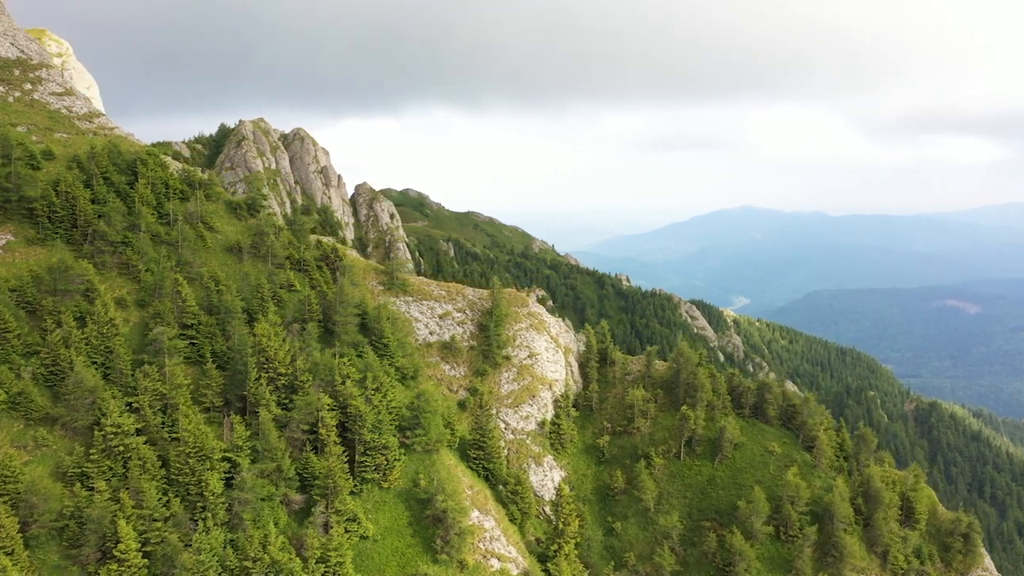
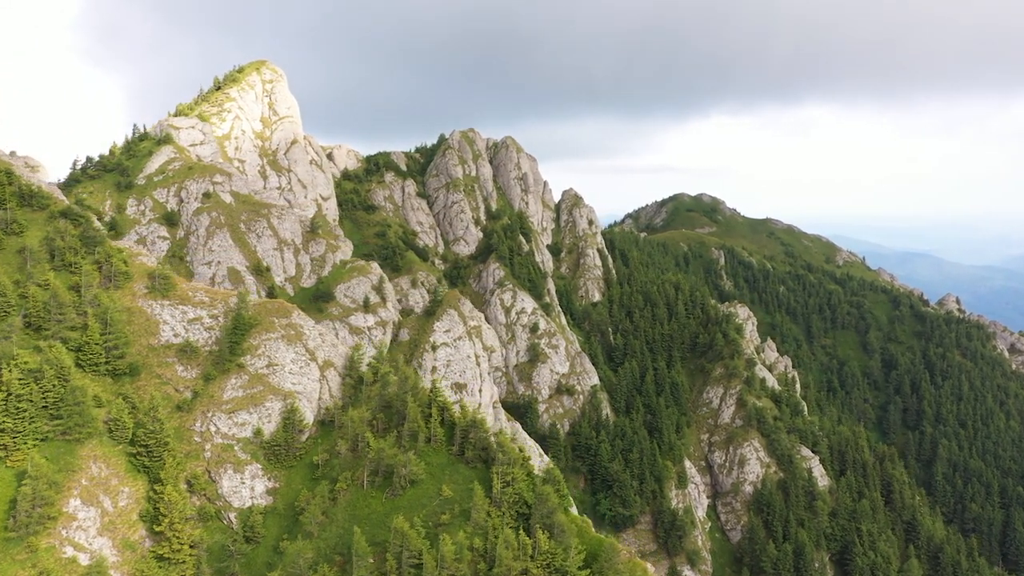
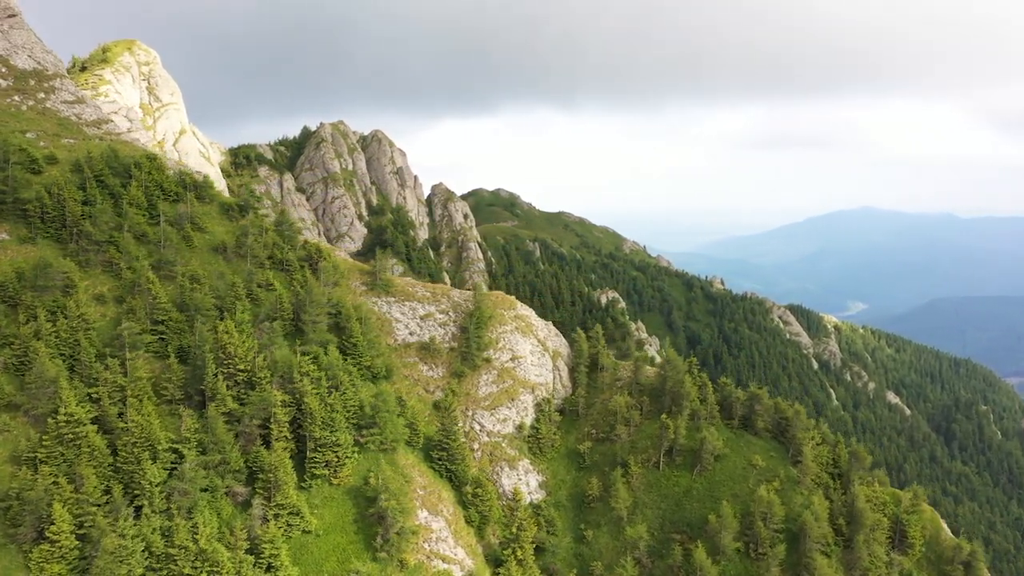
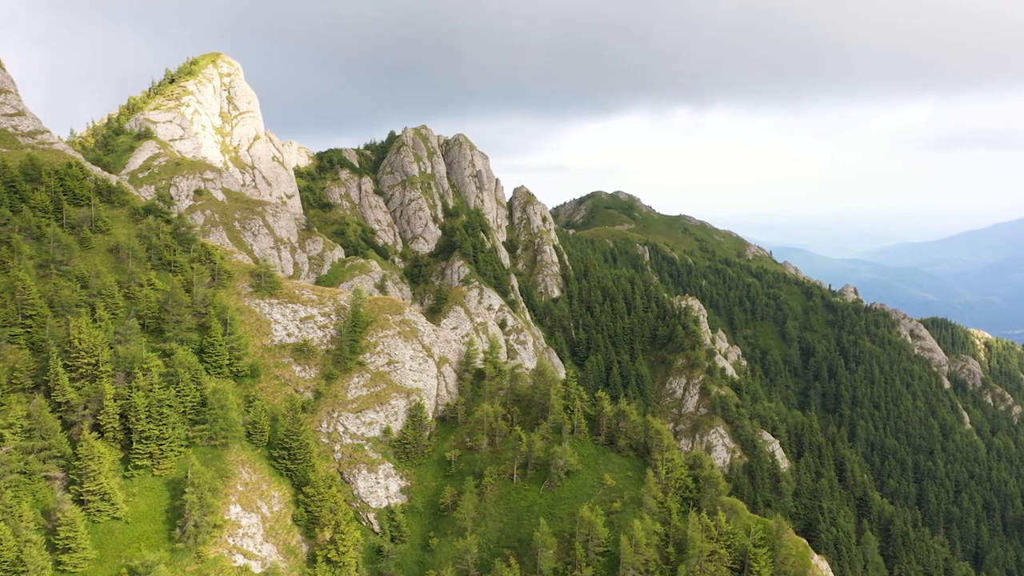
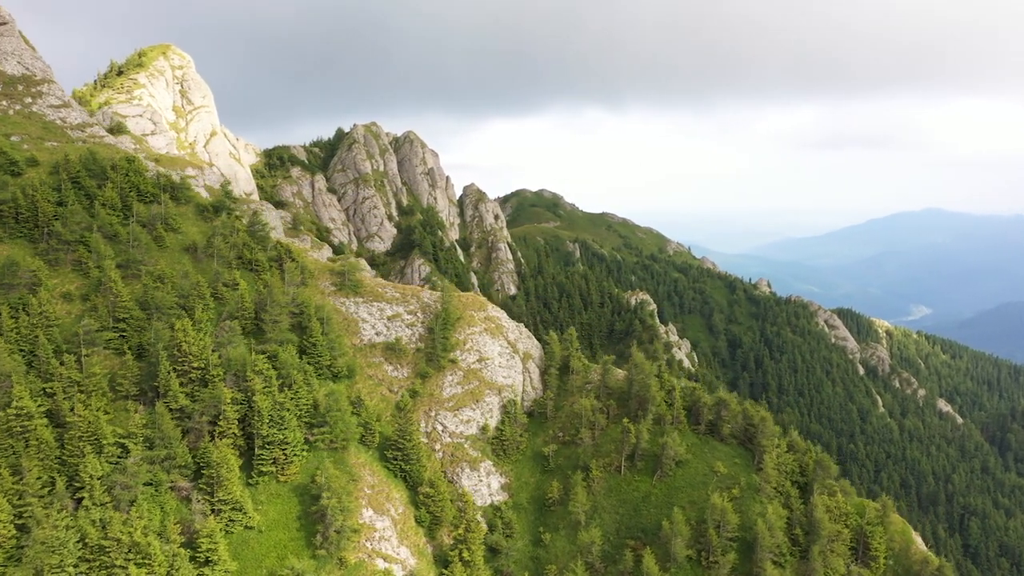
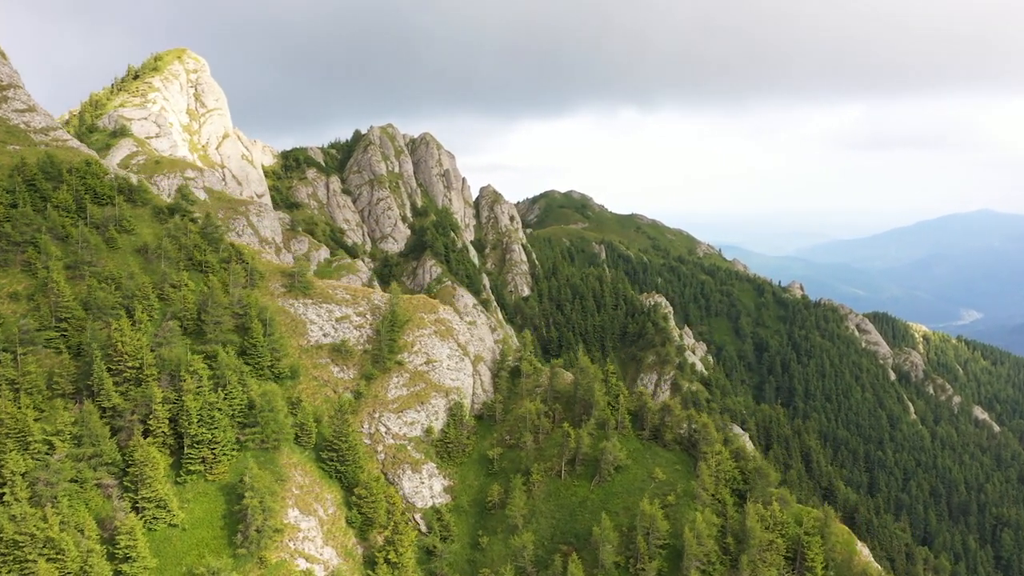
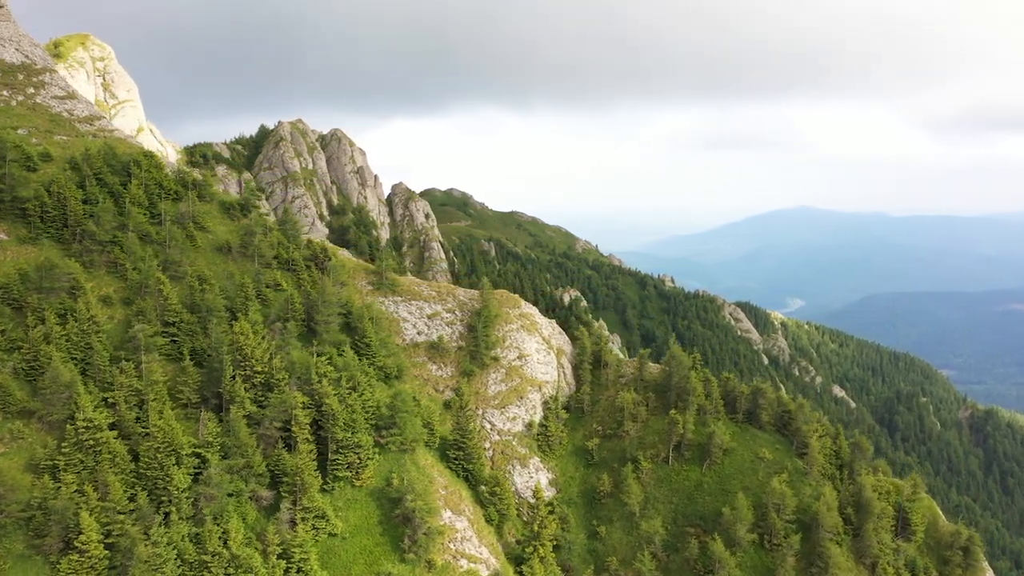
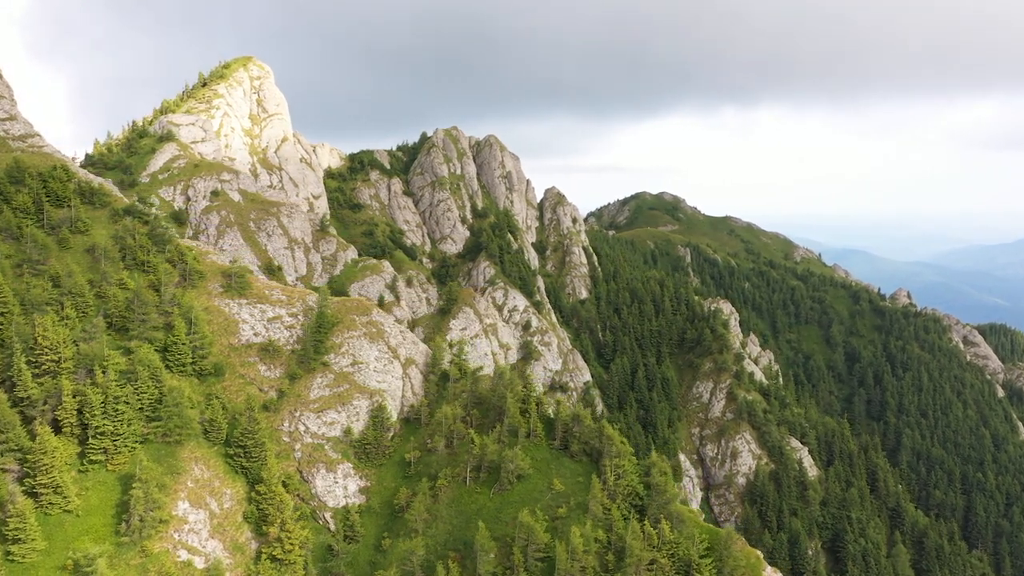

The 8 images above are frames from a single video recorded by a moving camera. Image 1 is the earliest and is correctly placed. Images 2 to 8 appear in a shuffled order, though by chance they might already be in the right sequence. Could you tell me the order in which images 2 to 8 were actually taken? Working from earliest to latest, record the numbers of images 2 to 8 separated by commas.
7, 3, 5, 6, 4, 8, 2
